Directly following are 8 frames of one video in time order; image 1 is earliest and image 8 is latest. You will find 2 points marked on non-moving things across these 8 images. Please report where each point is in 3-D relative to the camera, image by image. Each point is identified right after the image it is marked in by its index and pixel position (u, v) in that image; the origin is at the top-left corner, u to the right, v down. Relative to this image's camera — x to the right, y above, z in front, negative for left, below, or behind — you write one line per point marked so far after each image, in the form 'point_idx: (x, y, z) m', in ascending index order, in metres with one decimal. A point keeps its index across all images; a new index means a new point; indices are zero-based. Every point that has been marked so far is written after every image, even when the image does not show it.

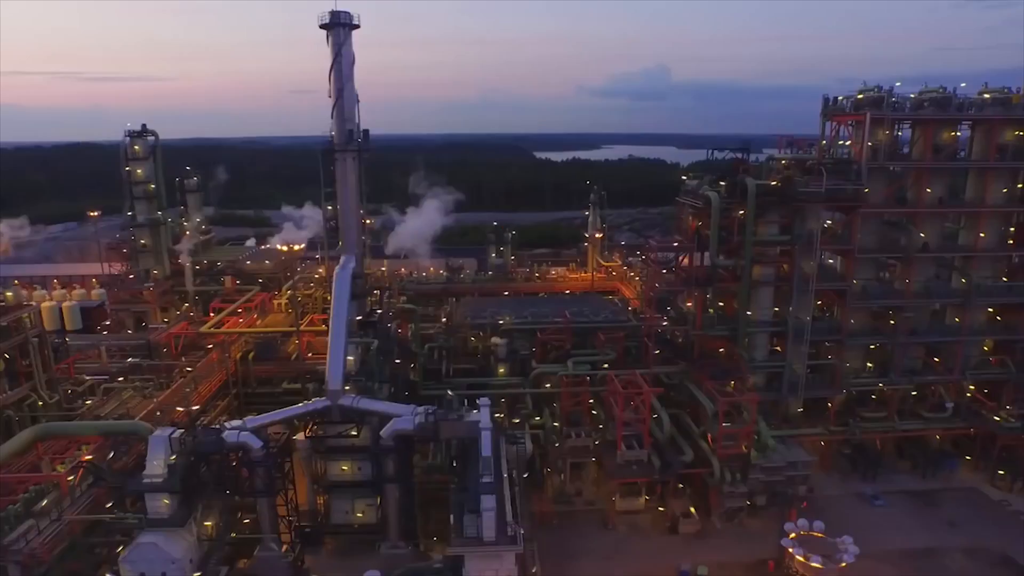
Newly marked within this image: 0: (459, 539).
0: (-1.4, -7.1, +19.0) m
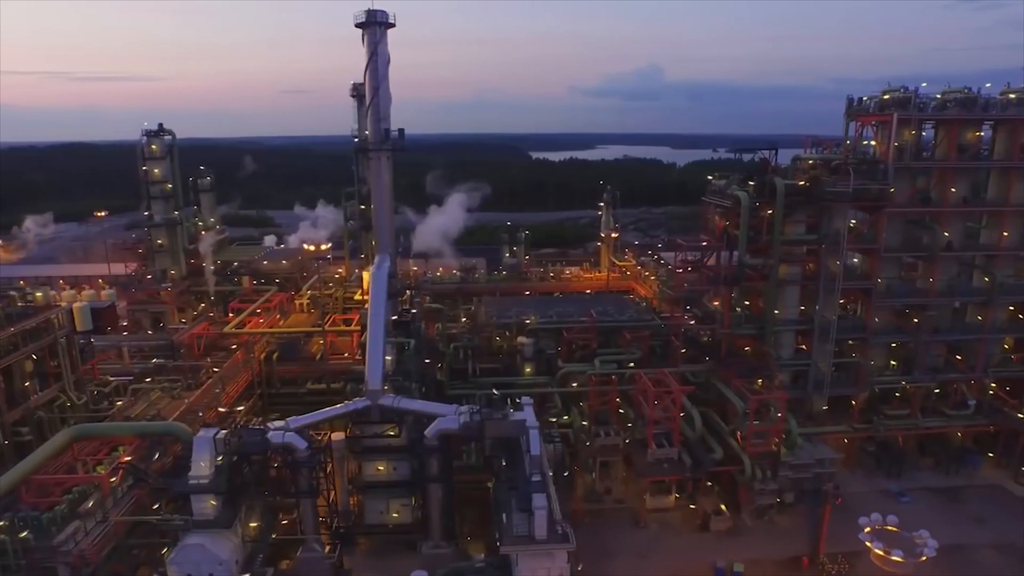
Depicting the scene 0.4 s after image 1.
0: (0.0, -7.1, +19.0) m
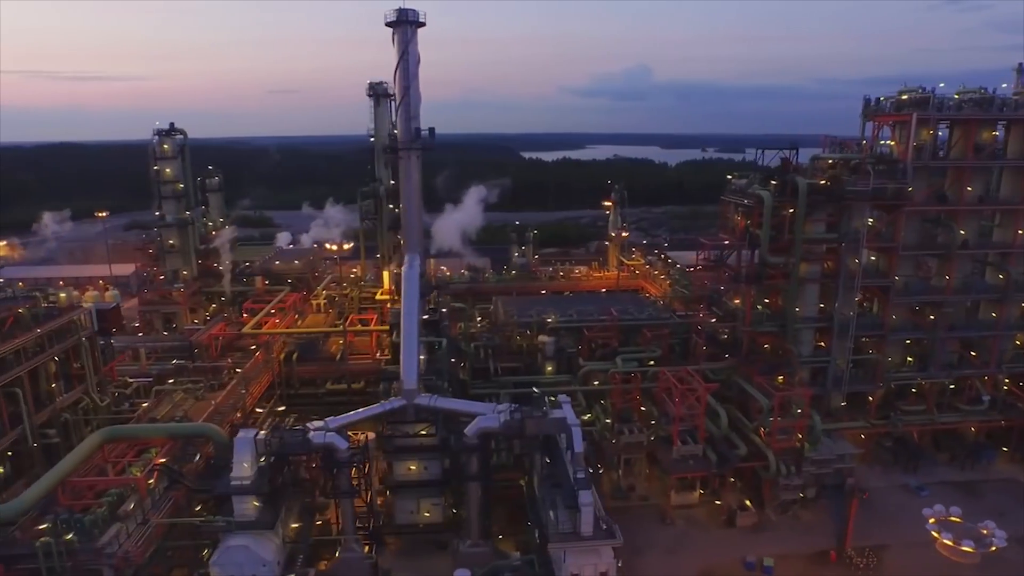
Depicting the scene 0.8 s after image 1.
0: (+1.4, -7.0, +19.1) m
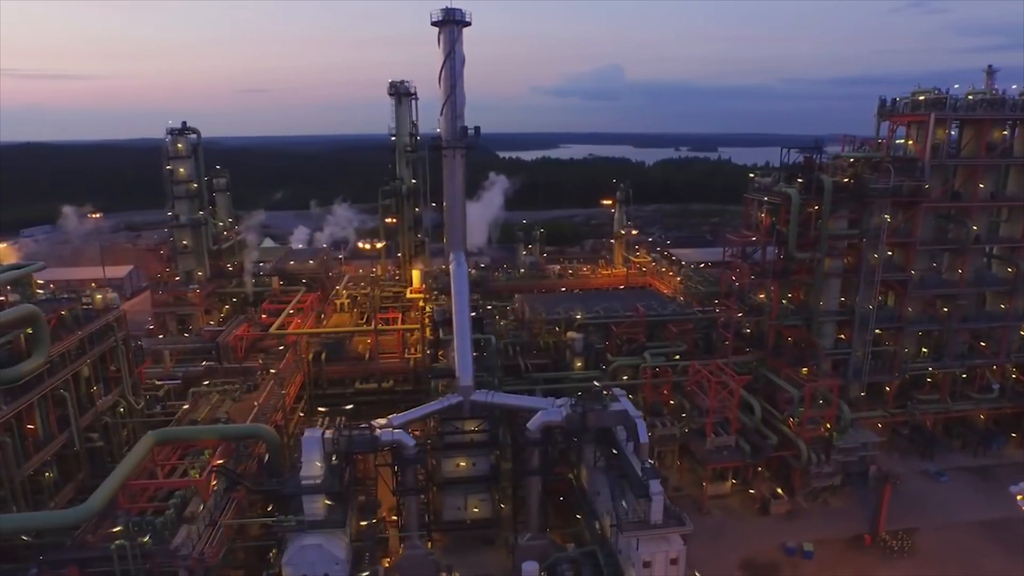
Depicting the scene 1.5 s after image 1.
0: (+3.5, -6.9, +19.6) m
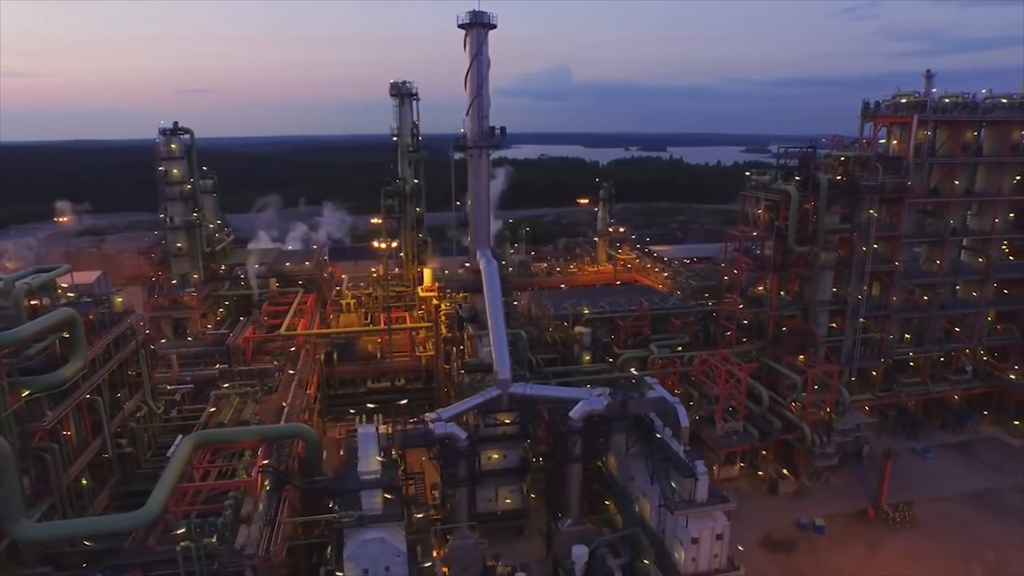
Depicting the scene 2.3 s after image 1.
0: (+5.1, -6.7, +20.7) m
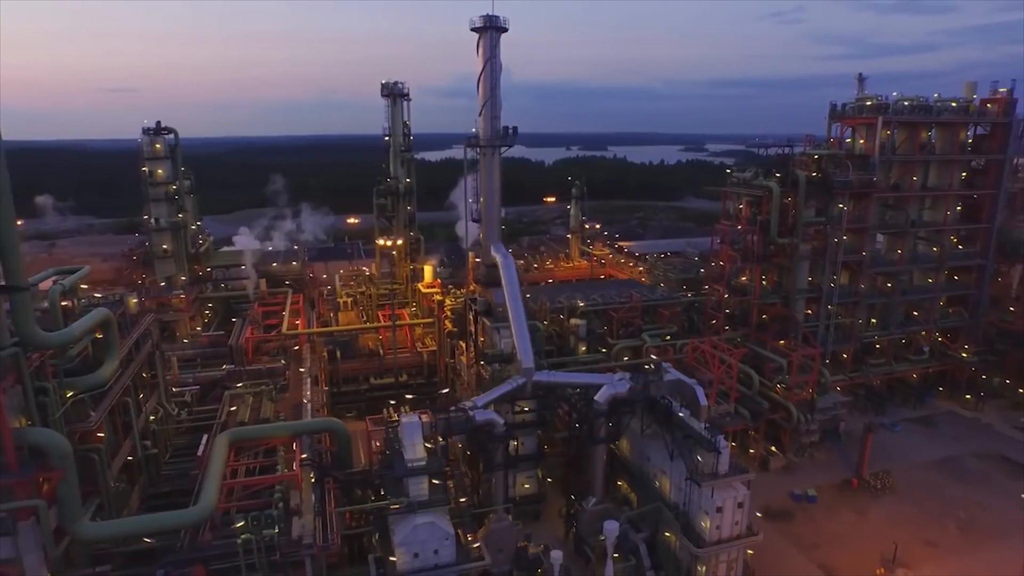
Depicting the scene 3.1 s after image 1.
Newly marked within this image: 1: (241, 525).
0: (+6.4, -6.3, +22.3) m
1: (-7.8, -6.7, +19.0) m
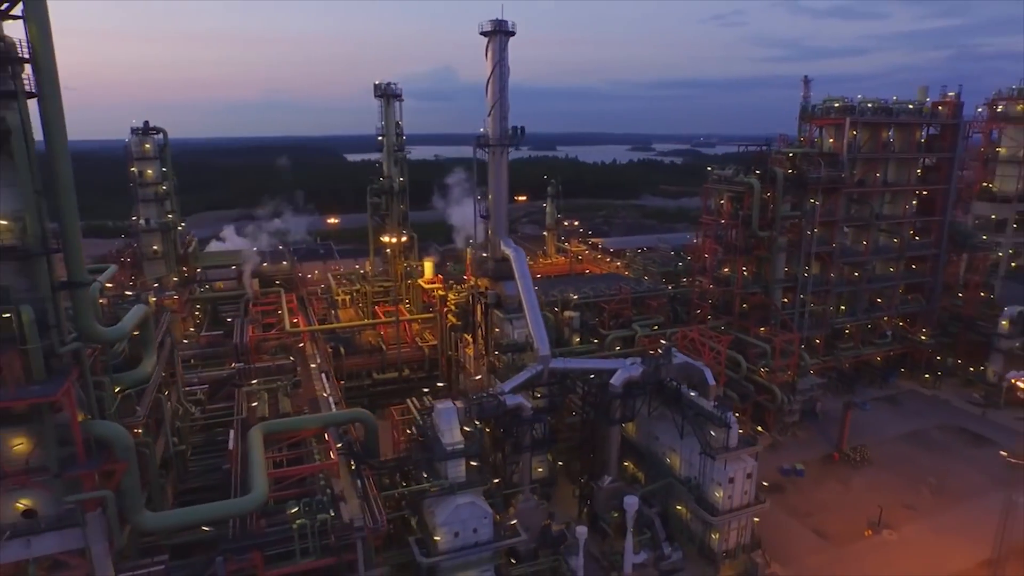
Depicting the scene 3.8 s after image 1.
0: (+7.3, -5.9, +24.0) m
1: (-6.5, -6.6, +19.6) m
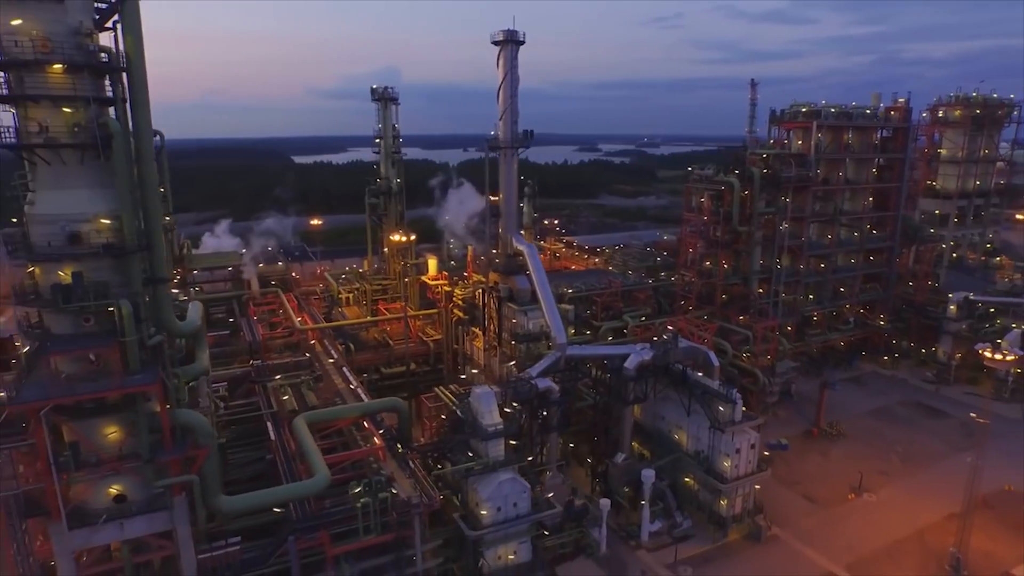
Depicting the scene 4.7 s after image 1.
0: (+8.4, -5.4, +26.4) m
1: (-5.0, -6.4, +20.9) m
